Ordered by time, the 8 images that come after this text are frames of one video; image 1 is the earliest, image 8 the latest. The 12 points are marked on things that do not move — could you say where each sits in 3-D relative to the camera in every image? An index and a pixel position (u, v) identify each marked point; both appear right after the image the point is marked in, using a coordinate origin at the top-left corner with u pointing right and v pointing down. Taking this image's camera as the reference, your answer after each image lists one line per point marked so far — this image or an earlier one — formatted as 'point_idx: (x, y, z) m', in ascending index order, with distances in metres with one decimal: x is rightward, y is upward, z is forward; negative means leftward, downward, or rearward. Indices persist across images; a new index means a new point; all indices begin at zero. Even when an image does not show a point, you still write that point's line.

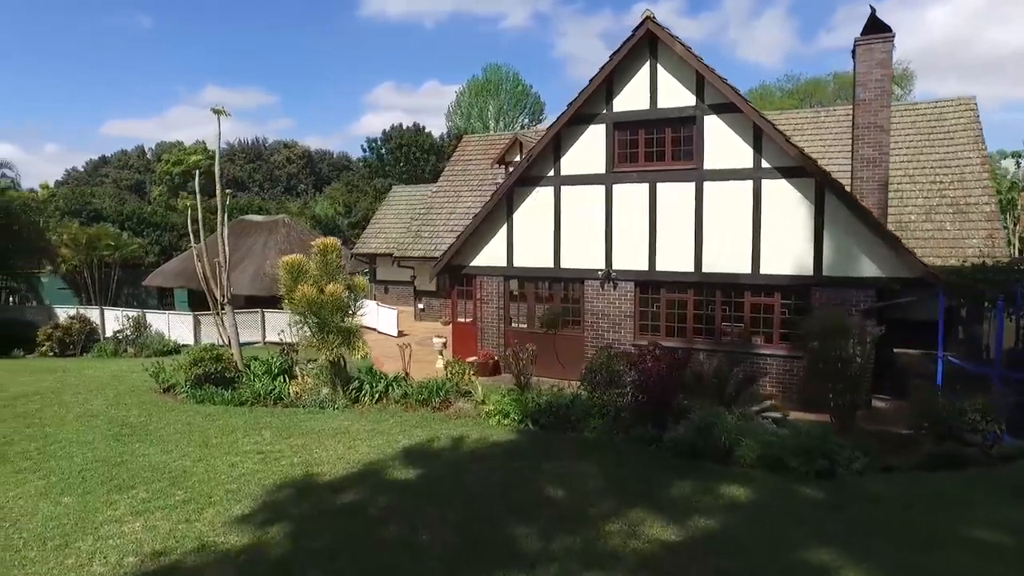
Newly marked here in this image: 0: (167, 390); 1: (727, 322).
0: (-6.8, -2.0, +14.4) m
1: (+4.6, -0.7, +15.7) m
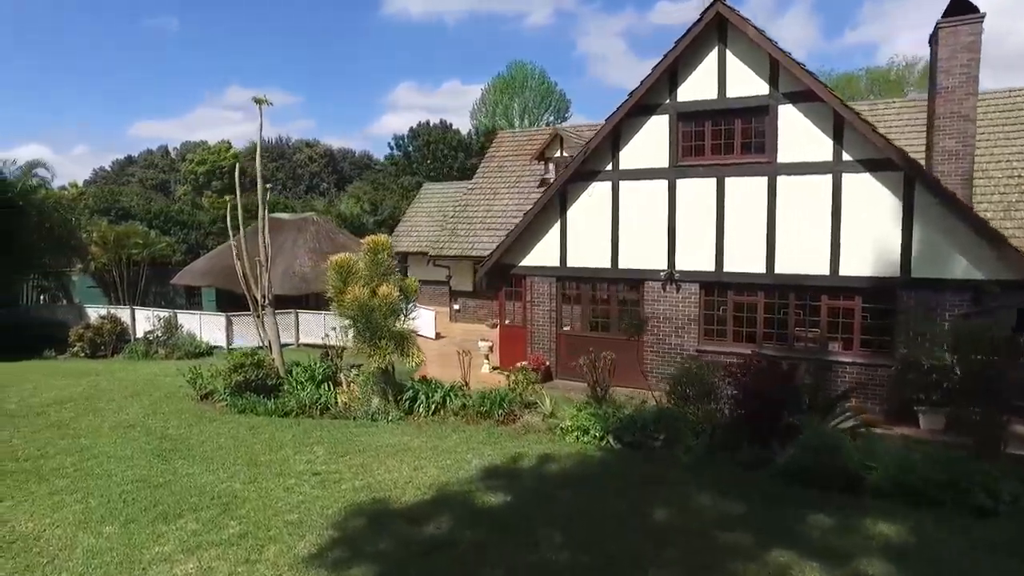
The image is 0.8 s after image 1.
0: (-5.7, -2.0, +13.5) m
1: (+5.8, -0.8, +14.6) m
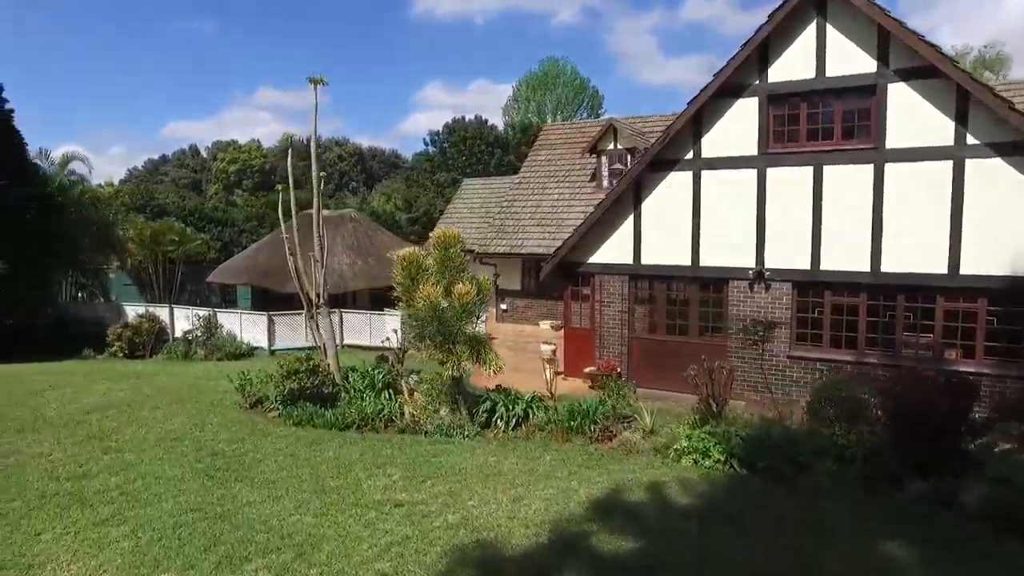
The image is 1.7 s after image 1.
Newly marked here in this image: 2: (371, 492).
0: (-4.4, -2.0, +12.4) m
1: (+7.2, -0.8, +13.0) m
2: (-1.5, -2.2, +7.7) m
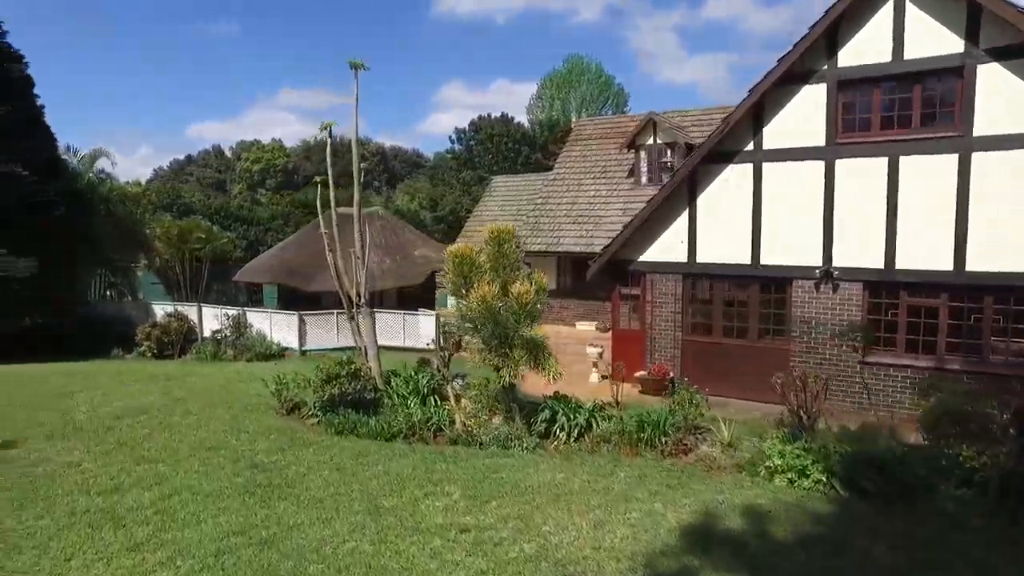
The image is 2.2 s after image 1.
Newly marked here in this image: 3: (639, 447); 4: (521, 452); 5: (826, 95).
0: (-3.5, -2.0, +11.7) m
1: (+8.0, -0.8, +12.0) m
2: (-0.8, -2.2, +7.0) m
3: (+1.6, -2.0, +9.1) m
4: (+0.1, -2.1, +9.2) m
5: (+5.6, +3.4, +13.0) m
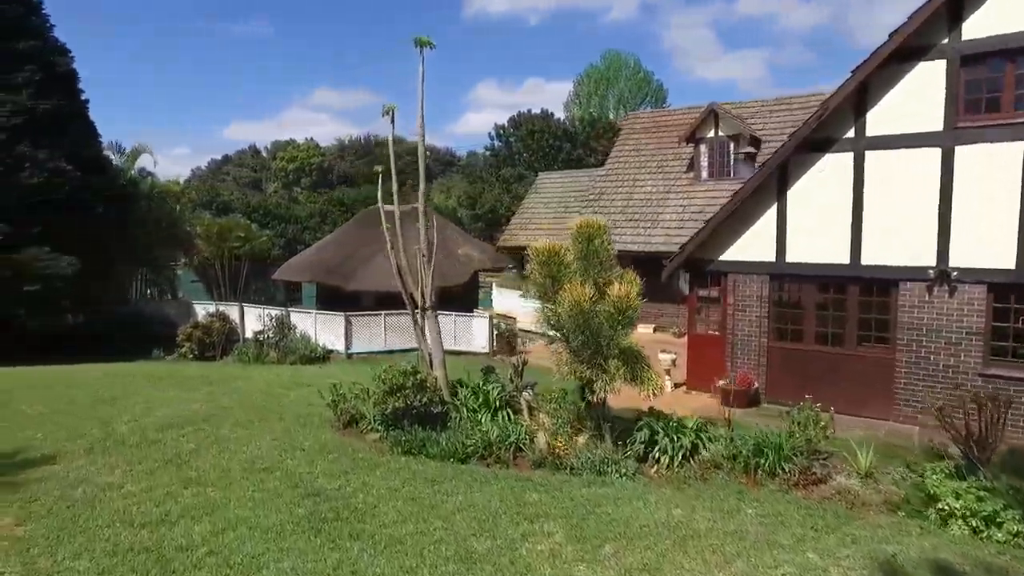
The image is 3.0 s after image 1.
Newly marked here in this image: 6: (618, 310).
0: (-2.4, -2.0, +10.6) m
1: (+9.2, -0.9, +10.5) m
2: (+0.2, -2.2, +5.8) m
3: (+2.6, -2.0, +7.8) m
4: (+1.2, -2.1, +8.0) m
5: (+6.9, +3.4, +11.6) m
6: (+1.2, -0.3, +8.3) m
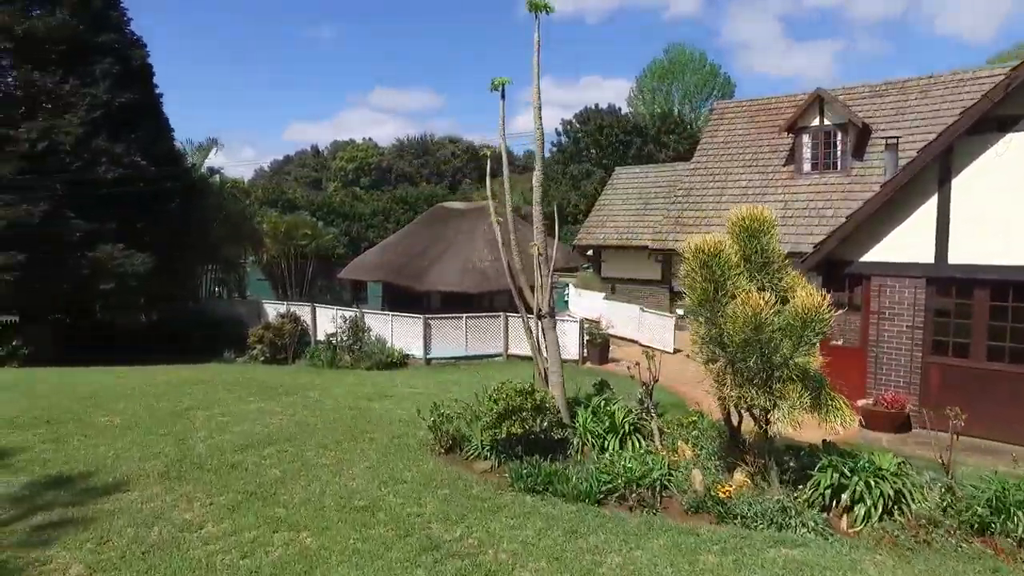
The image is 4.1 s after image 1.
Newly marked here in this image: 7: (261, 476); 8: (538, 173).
0: (-0.7, -2.0, +9.2) m
1: (+10.8, -1.0, +8.2) m
2: (+1.4, -2.2, +4.2) m
3: (+4.0, -2.1, +6.0) m
4: (+2.6, -2.2, +6.3) m
5: (+8.5, +3.3, +9.5) m
6: (+2.6, -0.3, +6.7) m
7: (-2.9, -2.1, +8.3) m
8: (+0.3, +1.6, +10.4) m
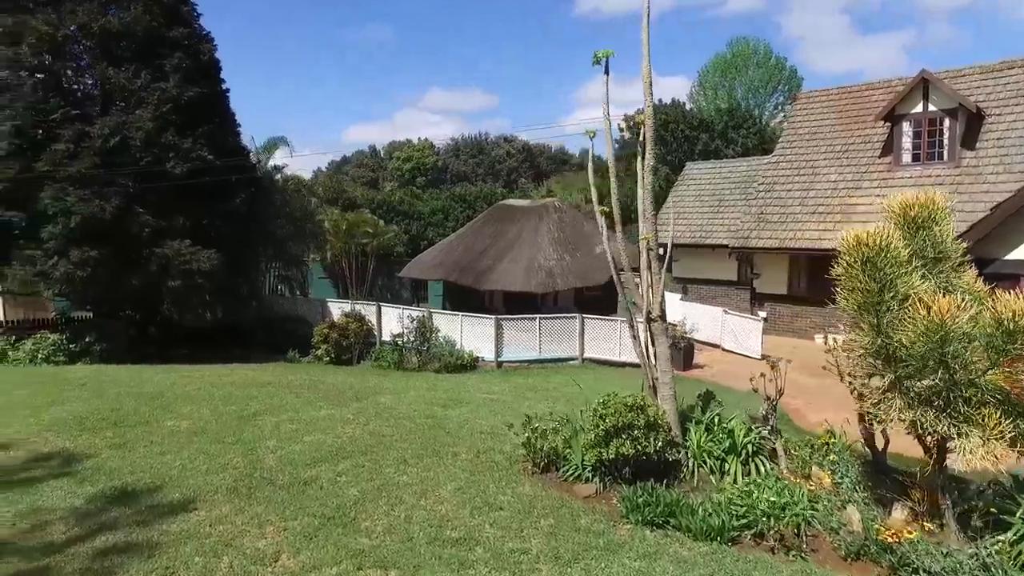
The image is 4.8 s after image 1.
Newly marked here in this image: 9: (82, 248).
0: (+0.4, -2.0, +8.2) m
1: (+11.8, -1.0, +6.3) m
2: (+2.2, -2.2, +3.0) m
3: (+4.9, -2.1, +4.7) m
4: (+3.5, -2.2, +5.1) m
5: (+9.7, +3.3, +7.8) m
6: (+3.6, -0.3, +5.4) m
7: (-1.8, -2.1, +7.5) m
8: (+1.6, +1.7, +9.3) m
9: (-10.3, +1.0, +17.4) m
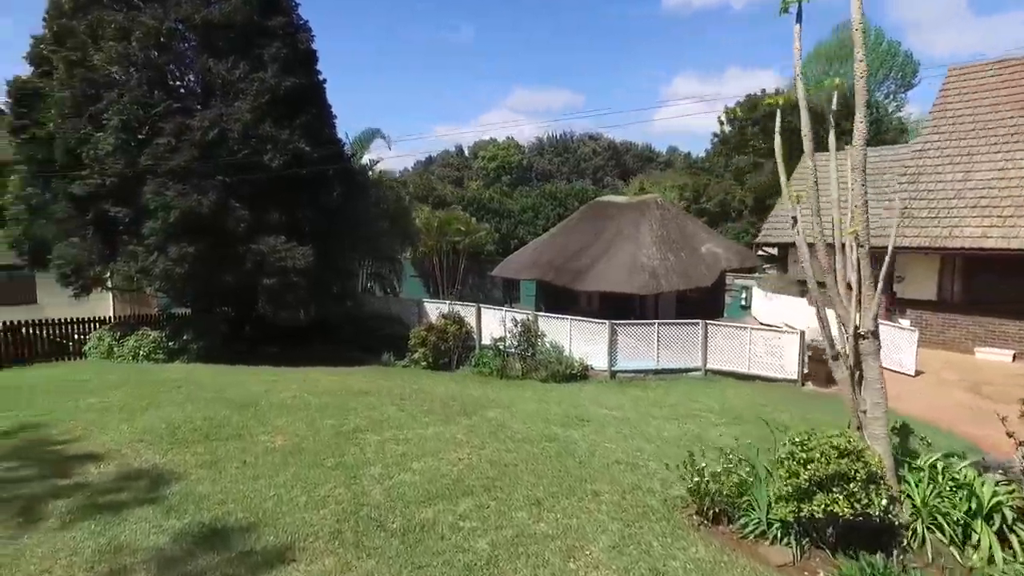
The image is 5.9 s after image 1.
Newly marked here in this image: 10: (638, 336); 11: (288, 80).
0: (+1.9, -2.1, +6.5) m
1: (+13.0, -1.2, +3.3) m
2: (+3.1, -2.3, +1.1) m
3: (+6.0, -2.2, +2.5) m
4: (+4.6, -2.3, +3.0) m
5: (+11.1, +3.1, +5.0) m
6: (+4.8, -0.4, +3.3) m
7: (-0.4, -2.2, +6.0) m
8: (+3.2, +1.6, +7.4) m
9: (-7.7, +1.0, +16.8) m
10: (+2.8, -1.1, +16.7) m
11: (-5.7, +5.3, +18.4) m
